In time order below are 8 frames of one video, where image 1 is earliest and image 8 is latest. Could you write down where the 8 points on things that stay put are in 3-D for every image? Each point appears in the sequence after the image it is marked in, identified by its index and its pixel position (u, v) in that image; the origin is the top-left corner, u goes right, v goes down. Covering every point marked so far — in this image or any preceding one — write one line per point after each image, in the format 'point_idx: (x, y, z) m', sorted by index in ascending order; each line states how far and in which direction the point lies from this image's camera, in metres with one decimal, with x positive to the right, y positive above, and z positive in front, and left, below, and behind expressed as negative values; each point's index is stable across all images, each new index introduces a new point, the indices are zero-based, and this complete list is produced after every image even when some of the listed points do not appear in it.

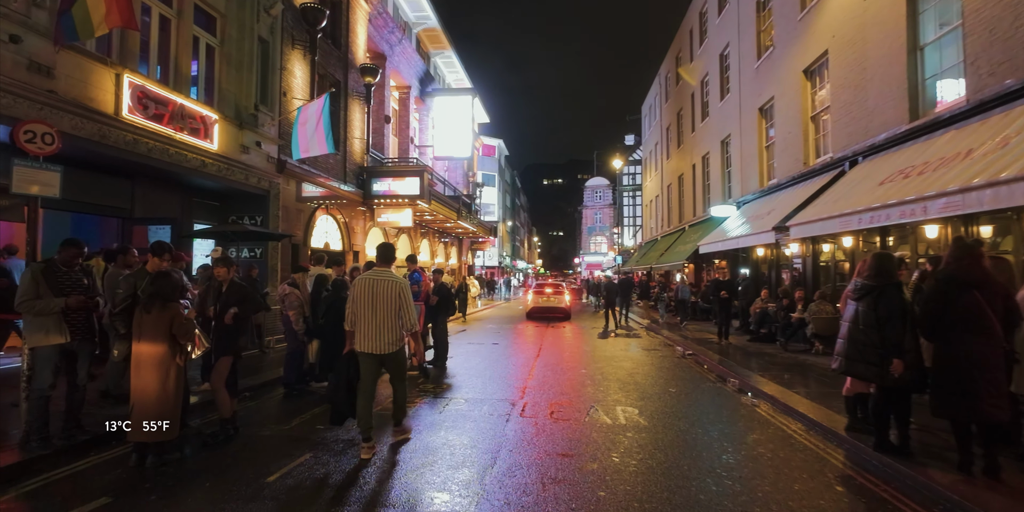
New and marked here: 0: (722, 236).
0: (+6.8, +0.7, +15.8) m
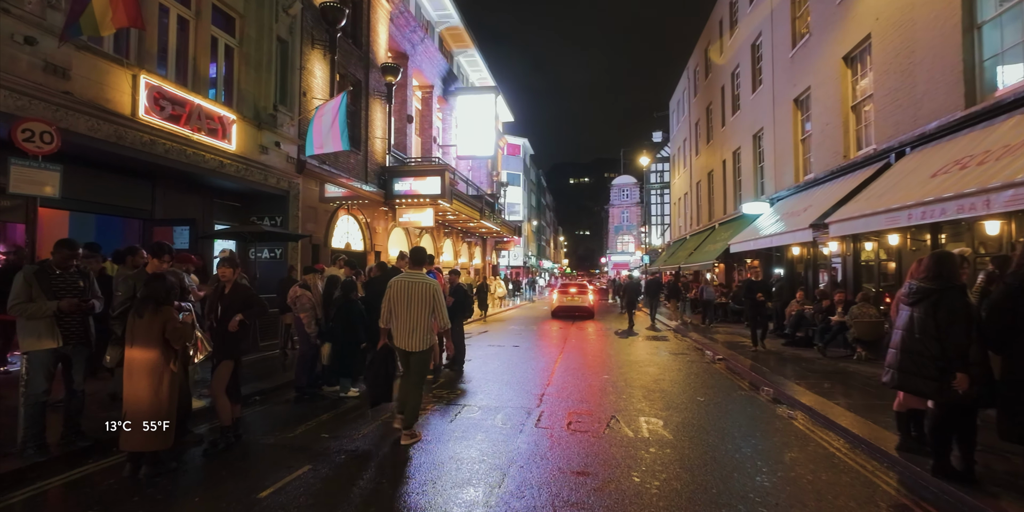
0: (+7.5, +0.7, +15.1) m
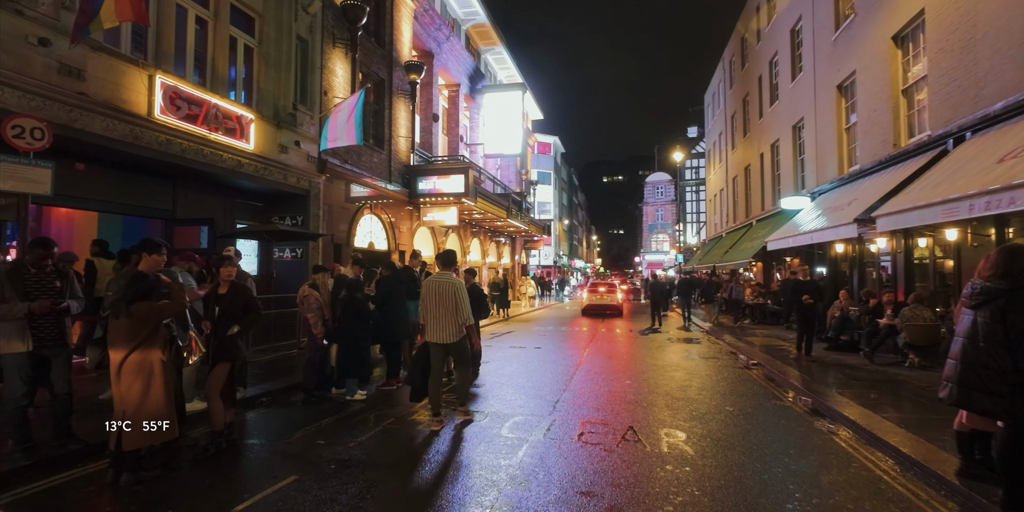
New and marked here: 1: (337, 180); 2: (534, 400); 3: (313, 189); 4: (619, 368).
0: (+8.1, +0.7, +14.1) m
1: (-5.3, +2.3, +14.7) m
2: (+0.3, -2.2, +7.5) m
3: (-5.5, +1.9, +13.4) m
4: (+2.4, -2.4, +10.7) m
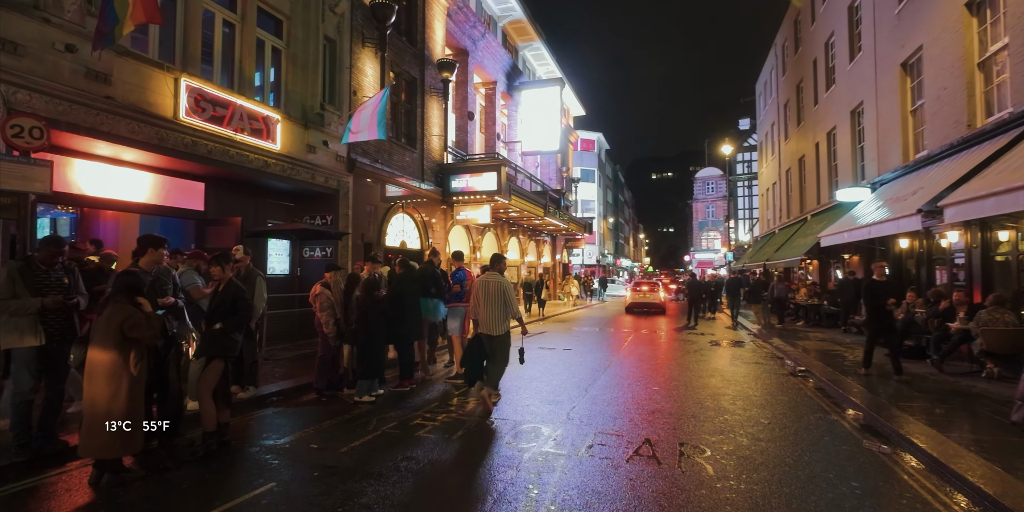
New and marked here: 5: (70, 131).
0: (+8.9, +0.8, +12.9) m
1: (-4.4, +2.3, +14.7) m
2: (+0.5, -2.2, +7.0) m
3: (-4.7, +1.9, +13.5) m
4: (+2.9, -2.4, +10.0) m
5: (-6.8, +1.9, +7.4) m
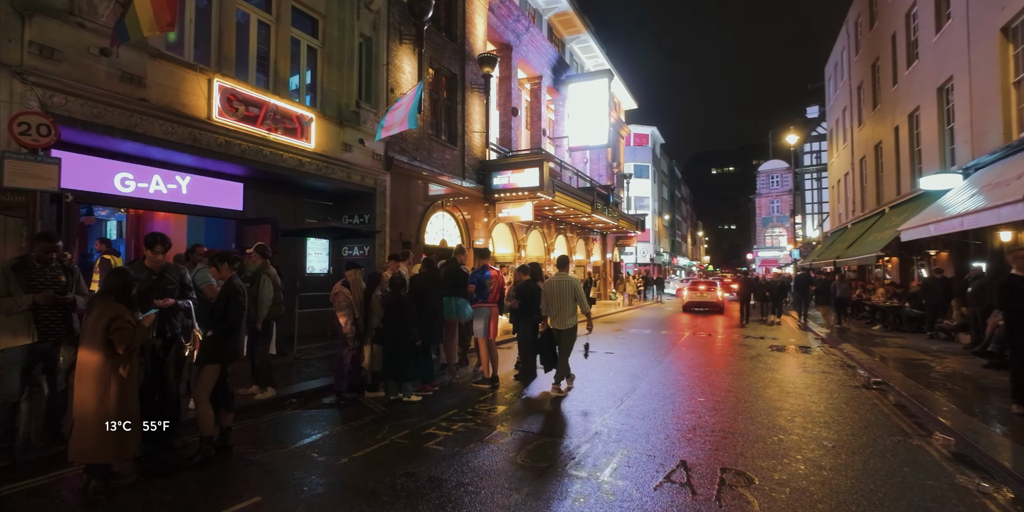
0: (+9.8, +0.9, +11.3) m
1: (-3.2, +2.4, +14.6) m
2: (+0.9, -2.1, +6.4) m
3: (-3.7, +1.9, +13.4) m
4: (+3.5, -2.3, +9.1) m
5: (-6.4, +1.9, +7.6) m
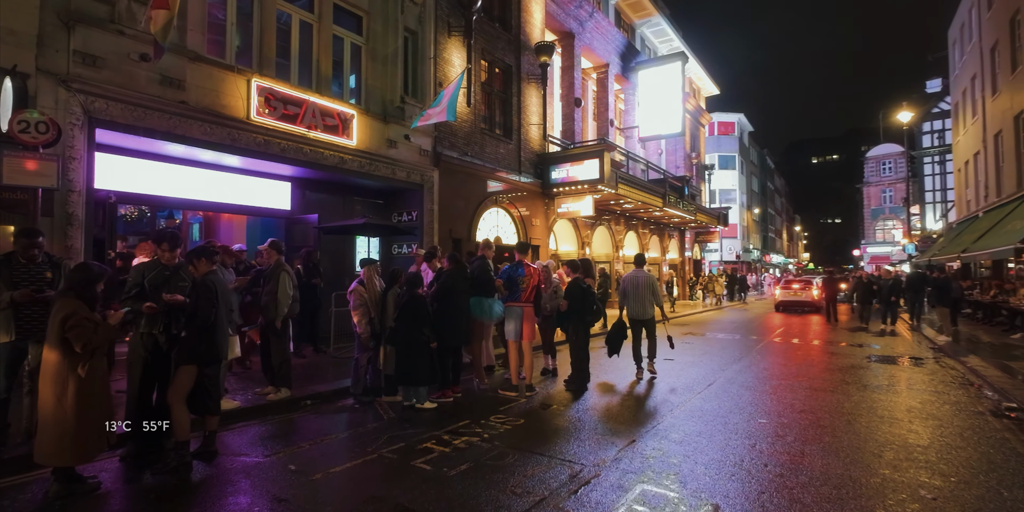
0: (+10.7, +1.1, +8.8) m
1: (-1.7, +2.4, +14.2) m
2: (+1.0, -2.0, +5.5) m
3: (-2.3, +2.0, +13.1) m
4: (+4.1, -2.2, +7.7) m
5: (-5.9, +2.0, +7.9) m
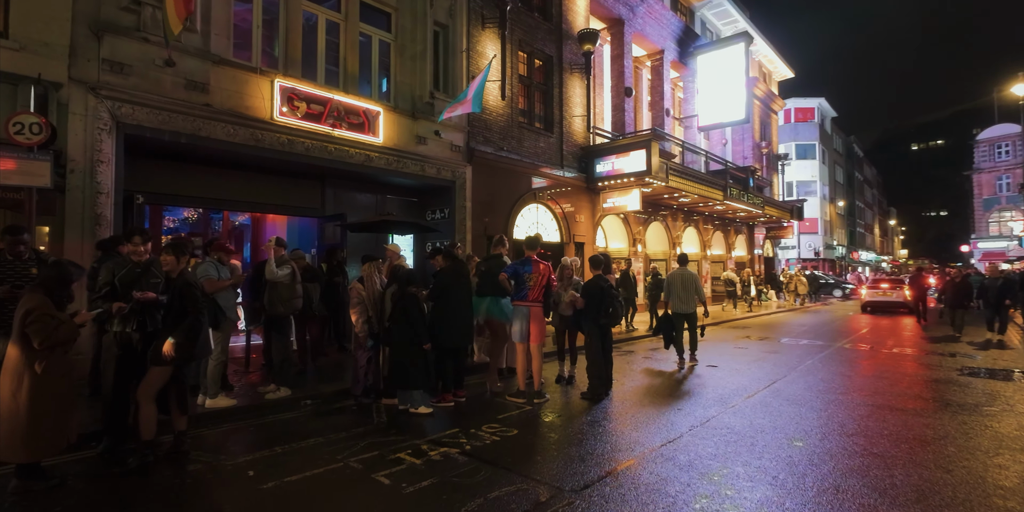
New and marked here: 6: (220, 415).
0: (+10.8, +1.2, +6.8) m
1: (-0.6, +2.5, +13.9) m
2: (+0.9, -2.0, +4.8) m
3: (-1.4, +2.0, +12.9) m
4: (+4.2, -2.1, +6.6) m
5: (-5.7, +2.0, +8.2) m
6: (-3.5, -1.9, +5.8) m
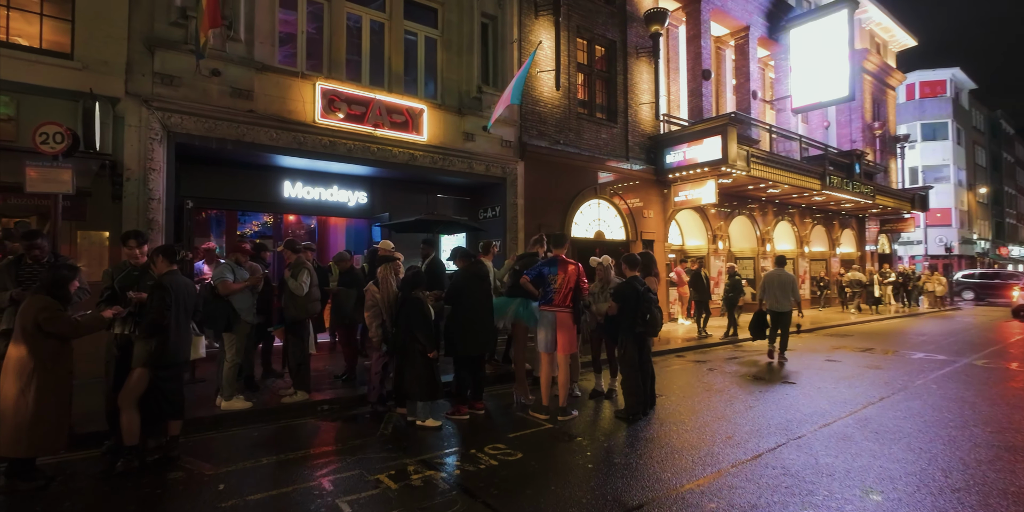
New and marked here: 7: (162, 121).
0: (+10.9, +1.3, +4.2) m
1: (+0.9, +2.5, +13.2) m
2: (+0.8, -2.0, +4.0) m
3: (0.0, +2.1, +12.3) m
4: (+4.4, -2.1, +5.2) m
5: (-5.1, +1.9, +8.5) m
6: (-3.3, -1.9, +5.8) m
7: (-5.7, +2.2, +8.0) m
